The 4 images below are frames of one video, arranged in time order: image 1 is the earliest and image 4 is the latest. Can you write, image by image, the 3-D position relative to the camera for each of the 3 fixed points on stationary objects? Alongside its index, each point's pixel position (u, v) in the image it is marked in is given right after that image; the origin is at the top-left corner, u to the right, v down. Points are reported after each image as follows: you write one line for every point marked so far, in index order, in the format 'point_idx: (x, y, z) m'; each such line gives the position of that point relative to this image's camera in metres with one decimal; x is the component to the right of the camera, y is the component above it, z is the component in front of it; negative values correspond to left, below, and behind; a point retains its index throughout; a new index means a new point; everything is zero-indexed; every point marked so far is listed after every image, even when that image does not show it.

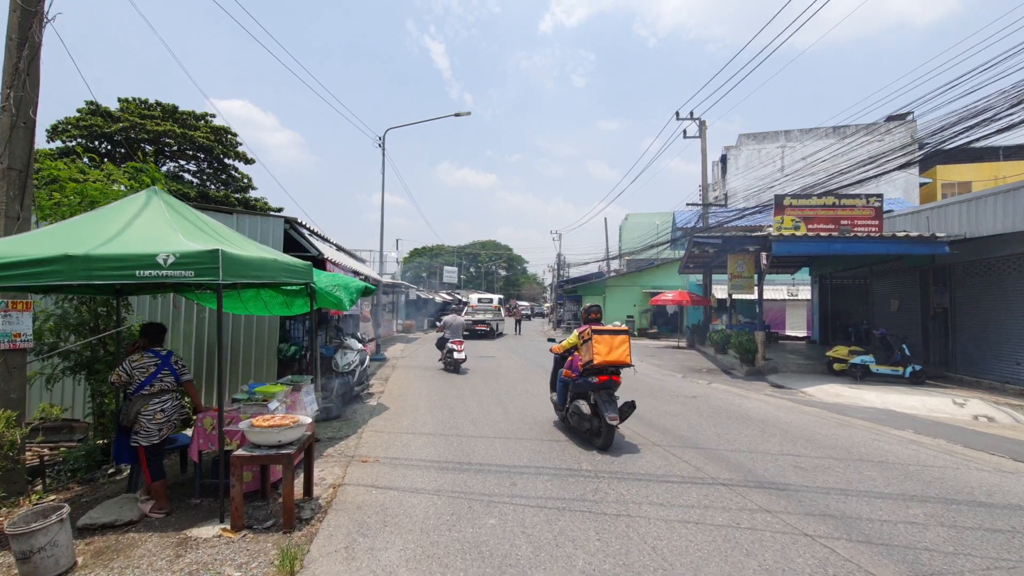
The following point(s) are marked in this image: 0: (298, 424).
0: (-1.8, -1.1, +4.3) m
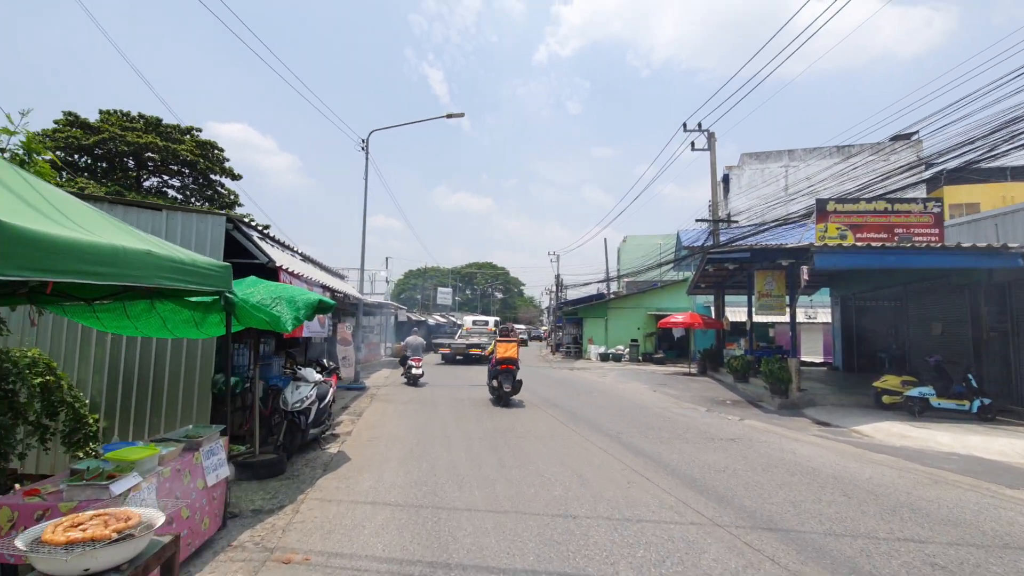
0: (-1.8, -1.1, +2.4) m
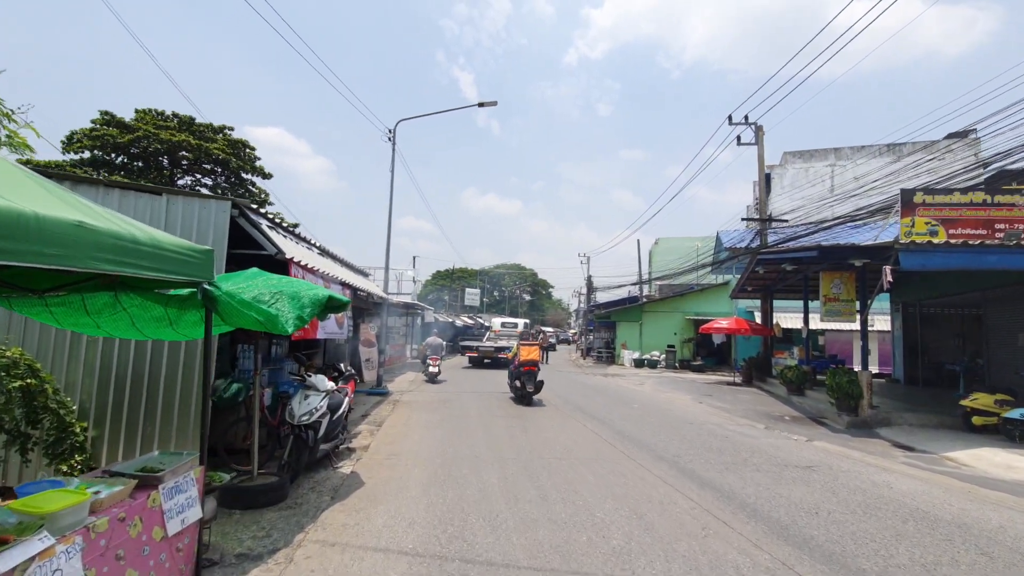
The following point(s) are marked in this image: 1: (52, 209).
0: (-1.5, -1.1, +1.5) m
1: (-2.3, +0.4, +2.7) m
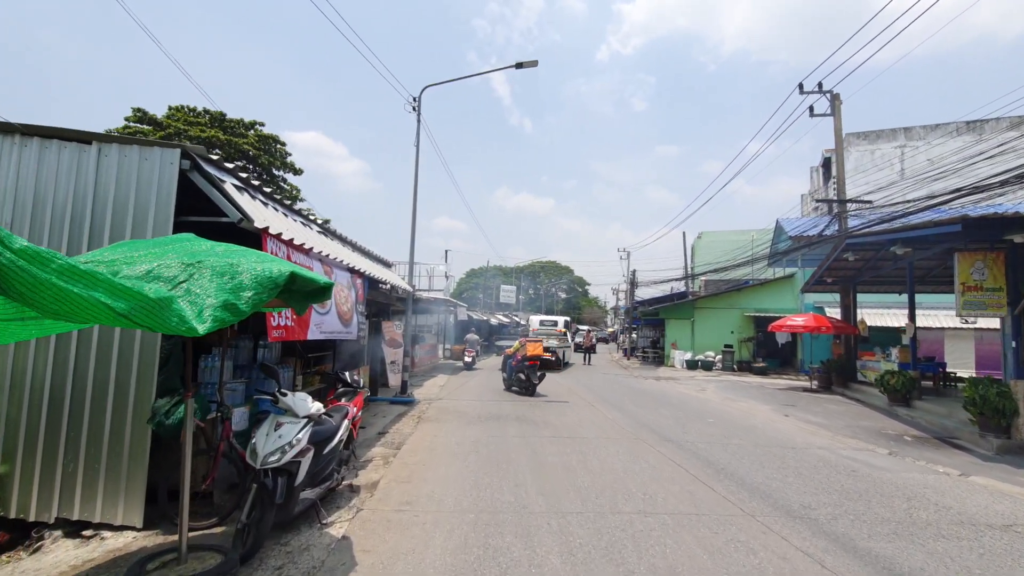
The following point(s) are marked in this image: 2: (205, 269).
0: (-1.3, -0.9, -0.4) m
1: (-2.0, +0.5, +0.8) m
2: (-1.6, +0.1, +2.7) m
